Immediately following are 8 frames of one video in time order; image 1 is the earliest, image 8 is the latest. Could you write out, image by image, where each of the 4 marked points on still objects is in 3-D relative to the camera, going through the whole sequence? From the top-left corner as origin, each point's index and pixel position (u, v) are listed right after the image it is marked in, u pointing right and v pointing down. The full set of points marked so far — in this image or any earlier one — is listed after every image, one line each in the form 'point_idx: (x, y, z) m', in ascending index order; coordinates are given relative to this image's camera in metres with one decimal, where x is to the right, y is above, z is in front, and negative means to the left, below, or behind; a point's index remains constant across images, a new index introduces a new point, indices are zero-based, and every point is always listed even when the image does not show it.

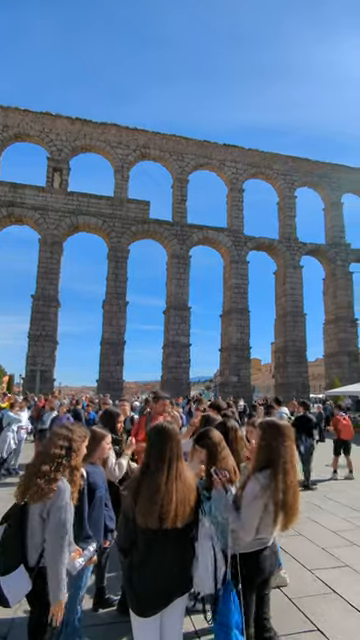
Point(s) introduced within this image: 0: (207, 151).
0: (+1.3, +8.4, +18.8) m
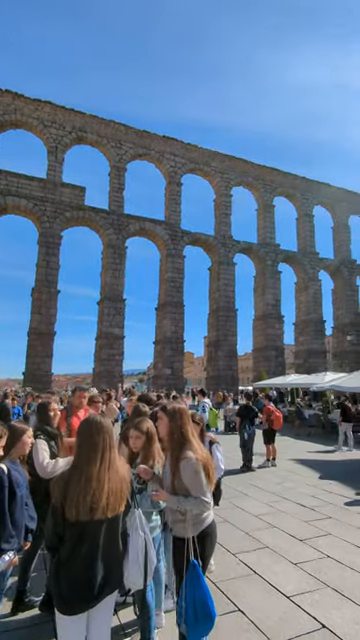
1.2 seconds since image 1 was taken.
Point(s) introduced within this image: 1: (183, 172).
0: (-1.6, +8.8, +18.6) m
1: (+0.2, +7.5, +19.3) m
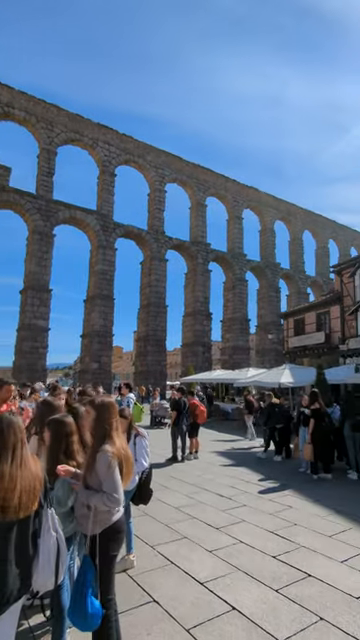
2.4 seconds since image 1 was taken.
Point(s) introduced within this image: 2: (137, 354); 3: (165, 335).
0: (-4.7, +9.2, +17.8) m
1: (-3.1, +7.9, +18.9) m
2: (-2.2, -1.7, +18.9) m
3: (-0.8, -0.8, +18.9) m
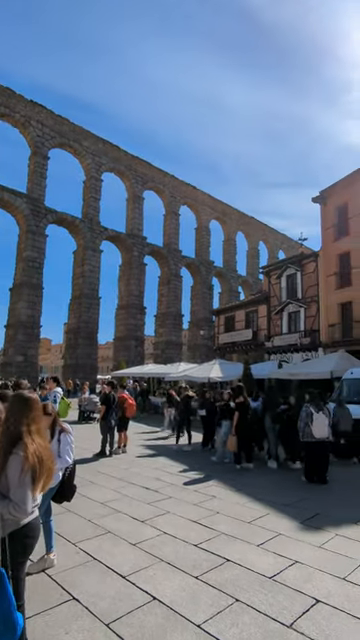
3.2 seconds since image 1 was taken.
0: (-7.5, +9.6, +16.6) m
1: (-6.1, +8.3, +18.0) m
2: (-5.5, -1.3, +18.2) m
3: (-4.1, -0.4, +18.5) m
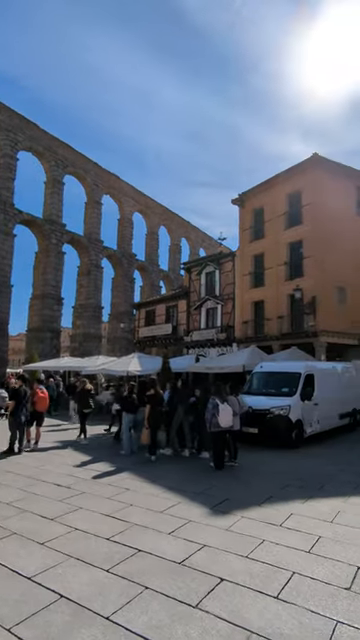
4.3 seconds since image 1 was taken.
0: (+1.1, +8.6, +18.6) m
1: (+2.8, +7.1, +19.3) m
2: (+3.0, -2.5, +19.2) m
3: (+4.4, -1.7, +18.9) m
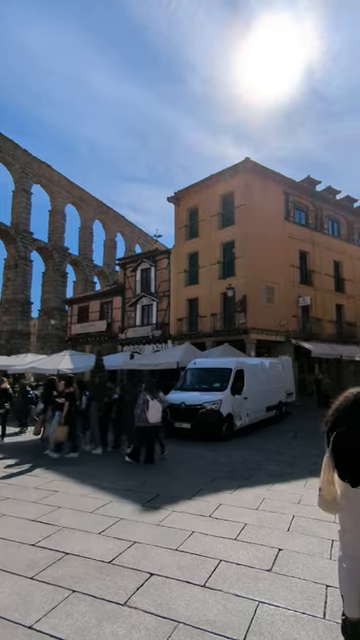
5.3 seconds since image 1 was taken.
0: (-2.4, +8.9, +18.3) m
1: (-0.8, +7.4, +19.2) m
2: (-0.7, -2.2, +19.2) m
3: (+0.7, -1.4, +19.2) m
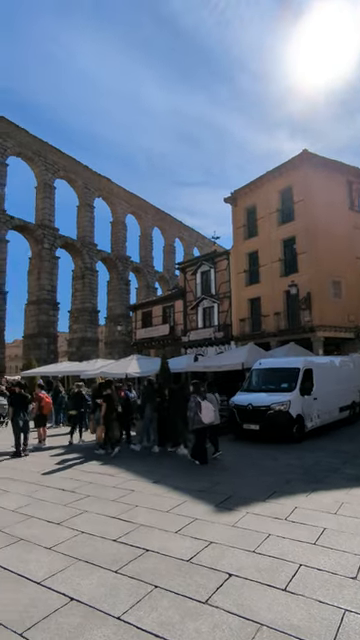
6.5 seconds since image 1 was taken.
0: (+0.8, +8.7, +18.8) m
1: (+2.5, +7.3, +19.5) m
2: (+3.1, -2.2, +19.4) m
3: (+4.5, -1.4, +19.1) m
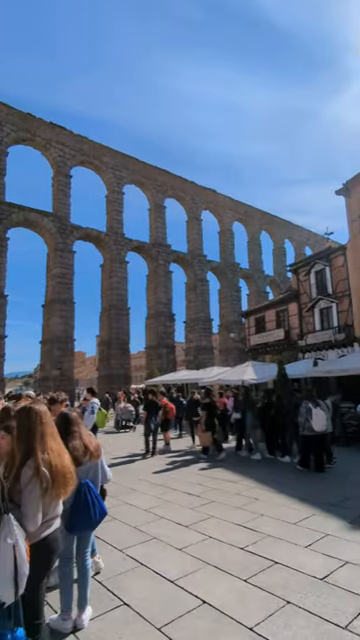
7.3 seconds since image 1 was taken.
0: (+5.7, +8.5, +18.4) m
1: (+7.6, +7.2, +18.5) m
2: (+8.7, -2.3, +18.0) m
3: (+9.9, -1.3, +17.3) m
